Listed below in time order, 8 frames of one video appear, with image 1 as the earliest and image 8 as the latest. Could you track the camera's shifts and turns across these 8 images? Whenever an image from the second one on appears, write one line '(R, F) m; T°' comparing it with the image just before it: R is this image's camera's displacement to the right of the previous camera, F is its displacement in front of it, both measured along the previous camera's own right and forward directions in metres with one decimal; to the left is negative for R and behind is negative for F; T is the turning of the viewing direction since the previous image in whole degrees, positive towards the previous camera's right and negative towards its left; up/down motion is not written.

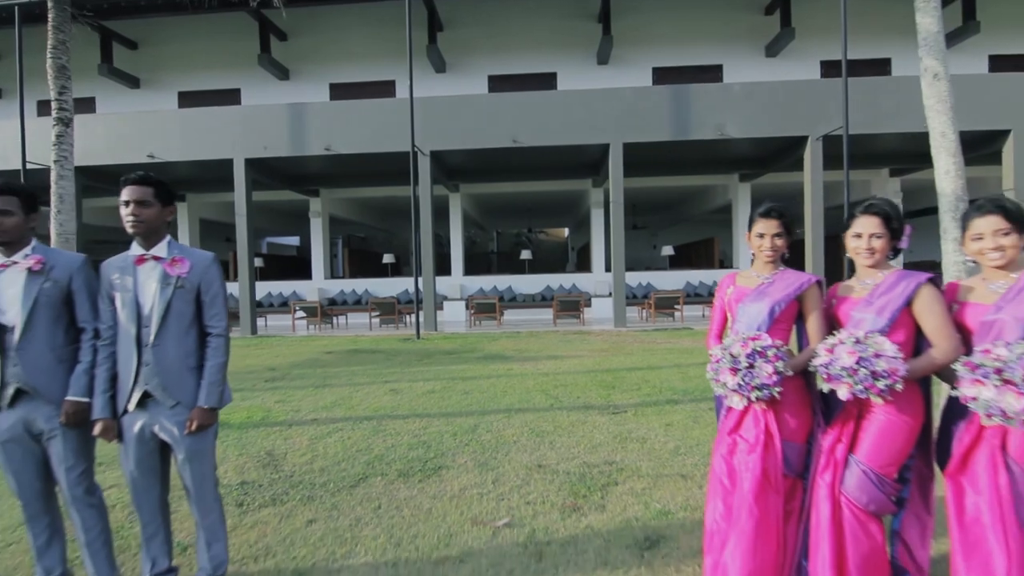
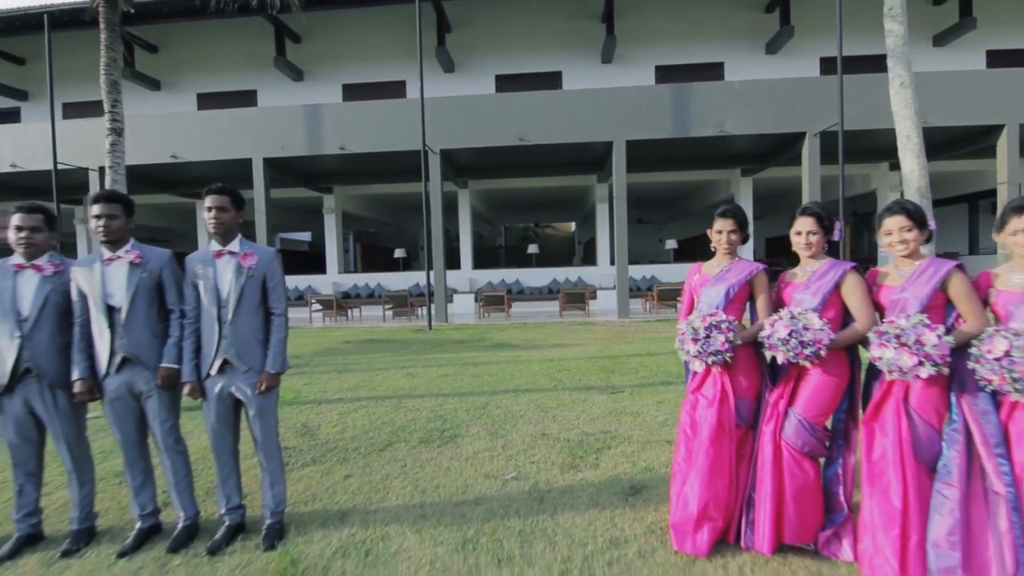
(0.0, -0.6) m; -1°
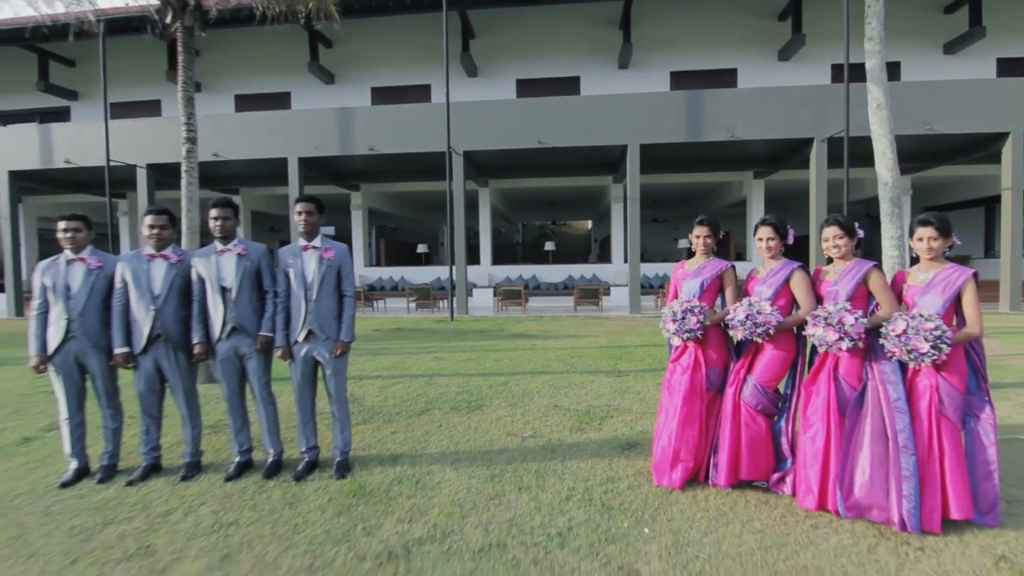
(0.0, -0.8) m; -2°
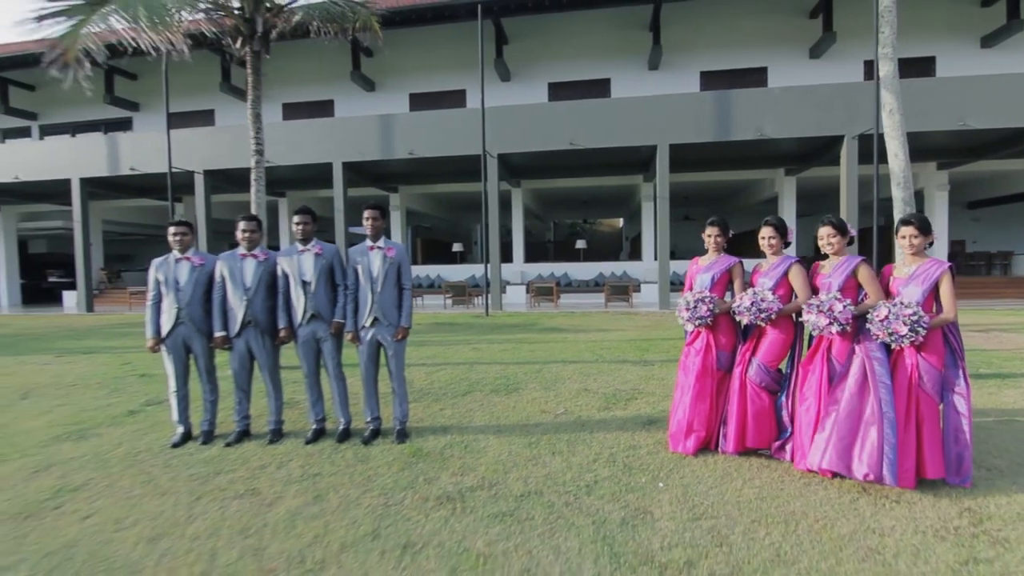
(0.0, -0.6) m; -3°
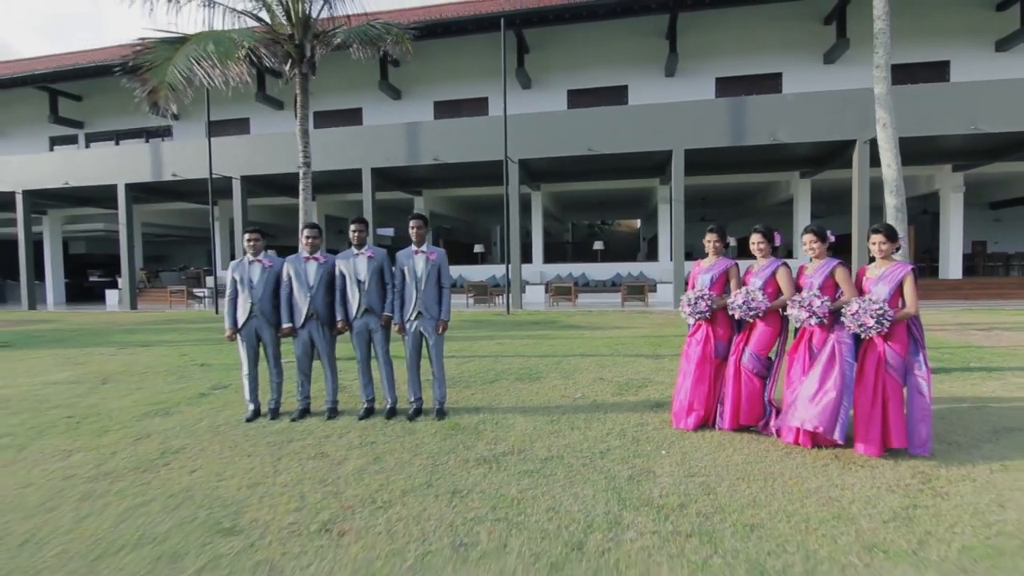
(-0.1, -0.7) m; -2°
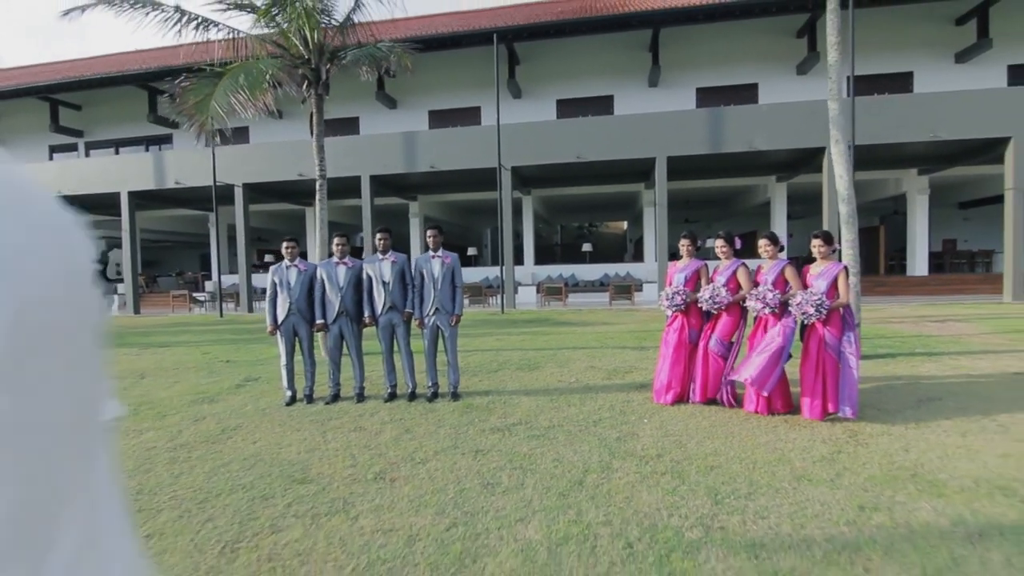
(-0.2, -0.9) m; +1°
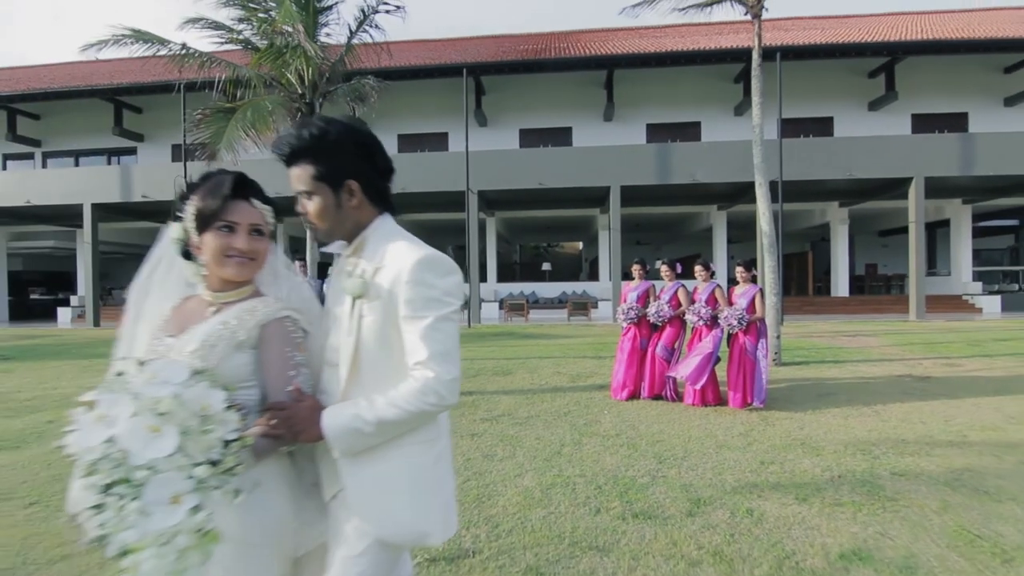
(-0.4, -1.1) m; +5°
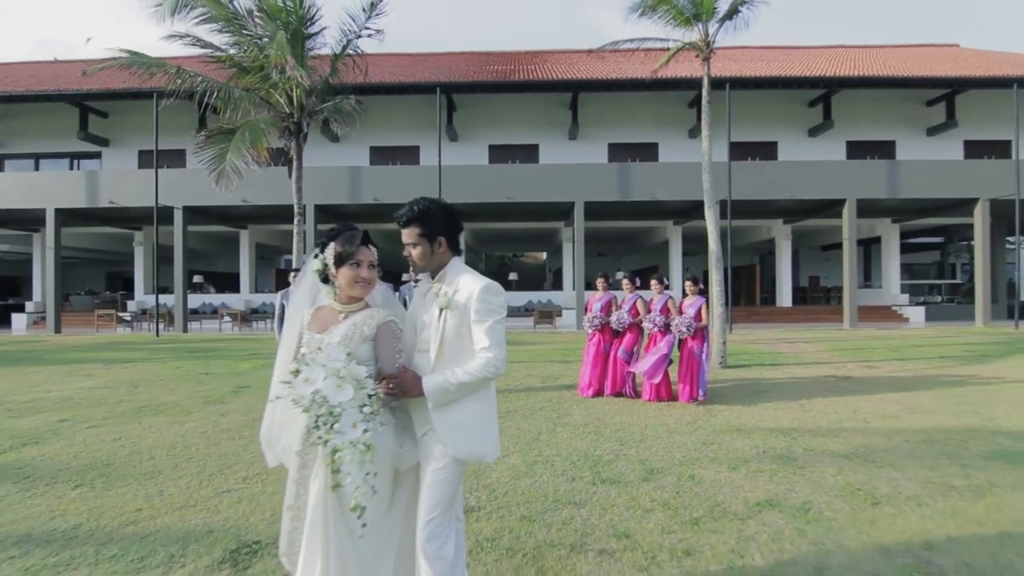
(-0.3, -0.9) m; +4°
